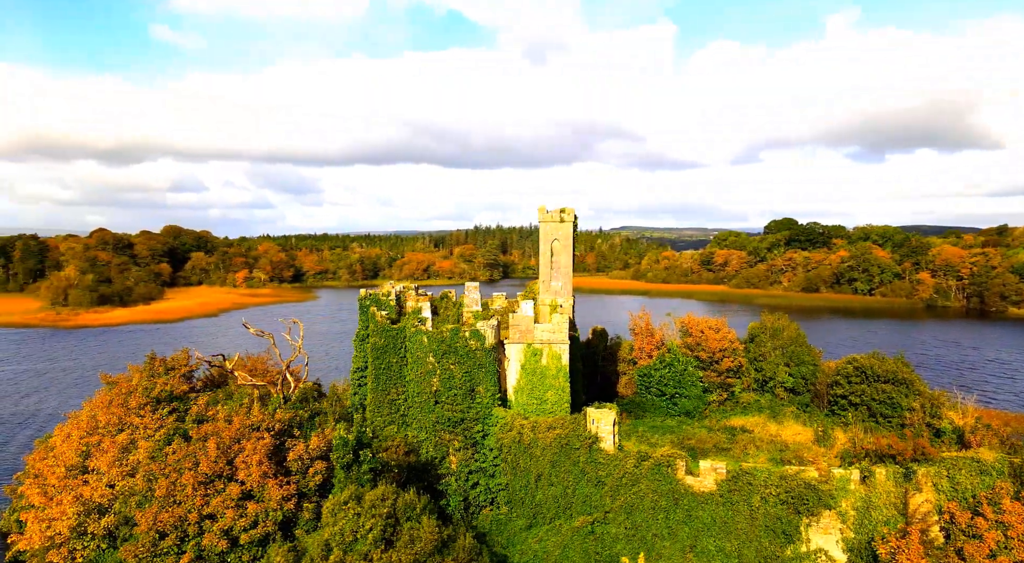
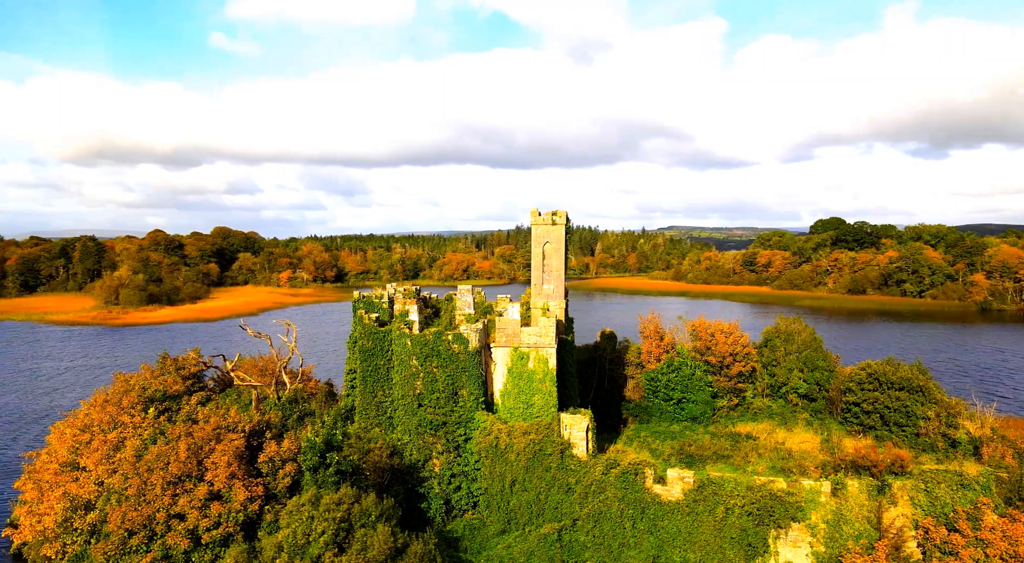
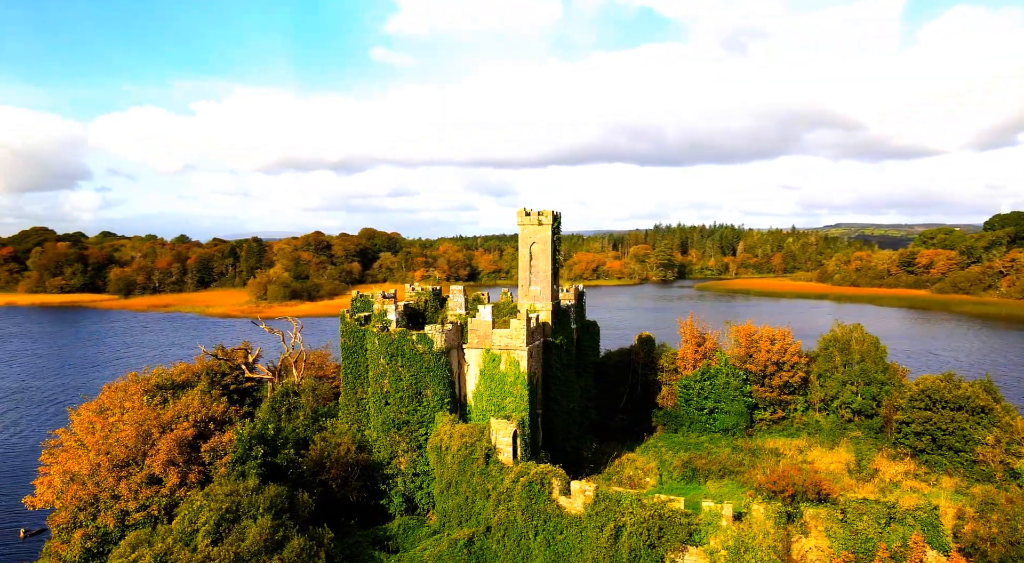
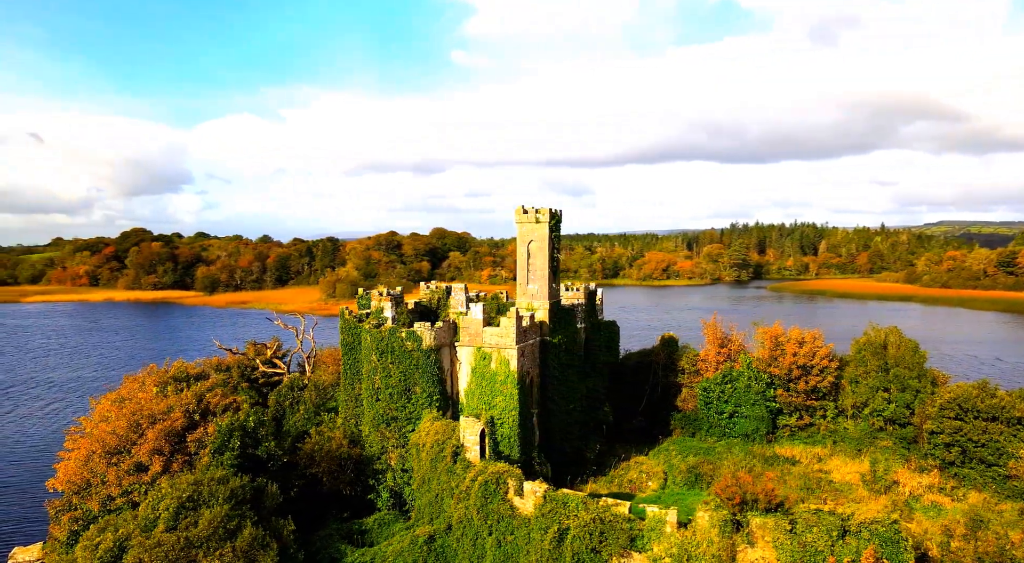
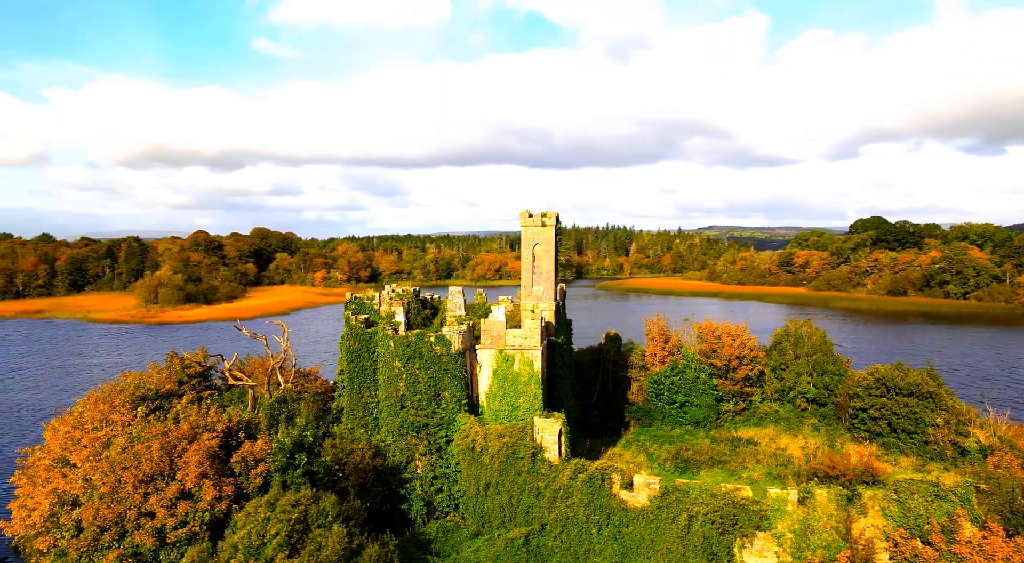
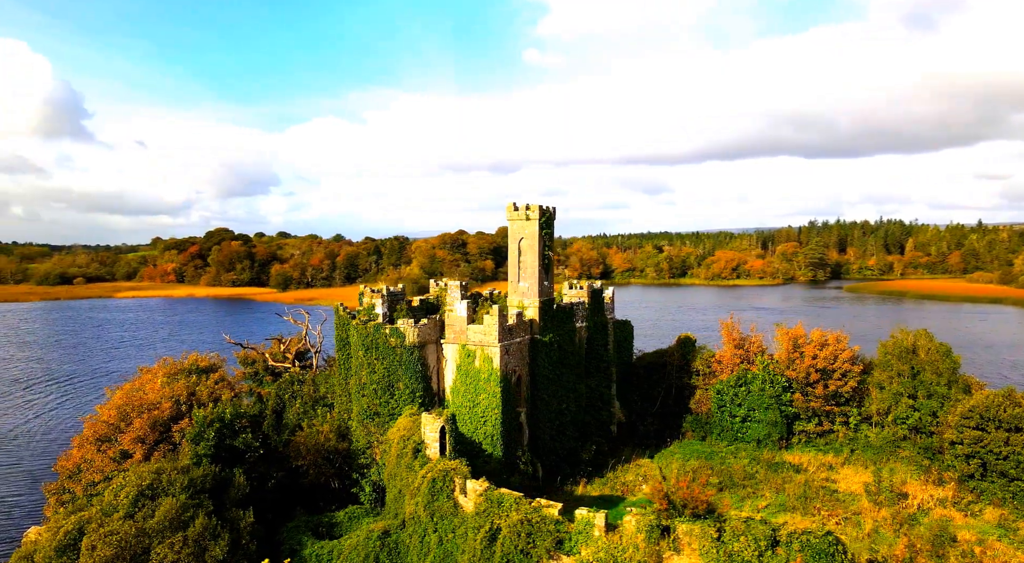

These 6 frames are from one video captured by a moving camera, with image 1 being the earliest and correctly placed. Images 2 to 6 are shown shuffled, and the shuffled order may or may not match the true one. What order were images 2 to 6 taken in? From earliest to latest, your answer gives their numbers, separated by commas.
2, 5, 3, 4, 6
